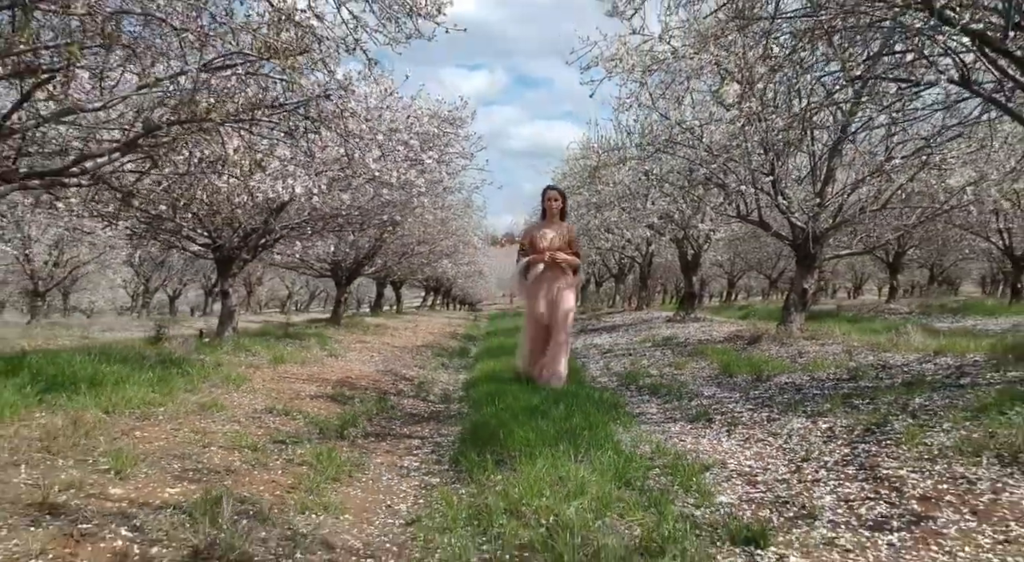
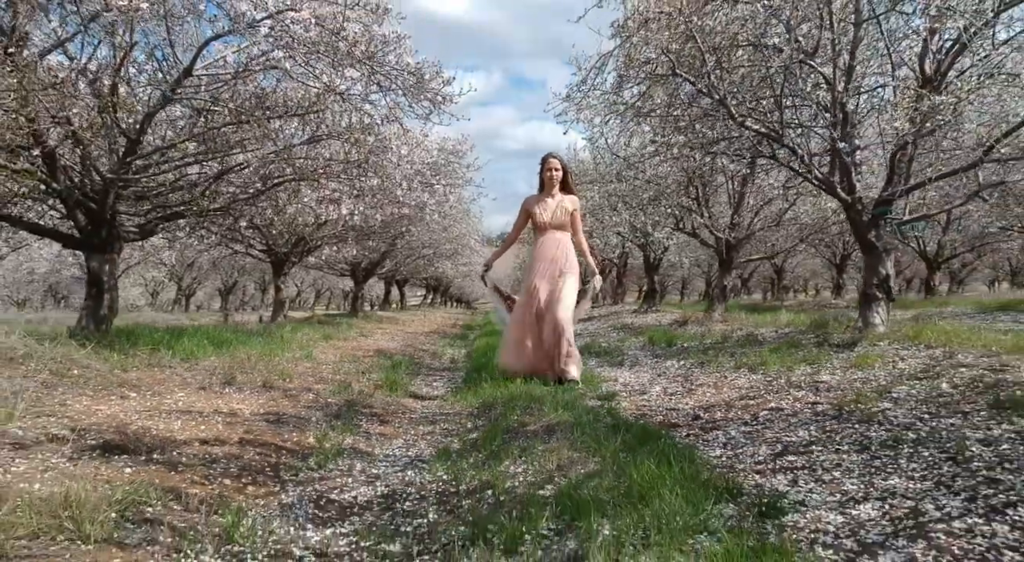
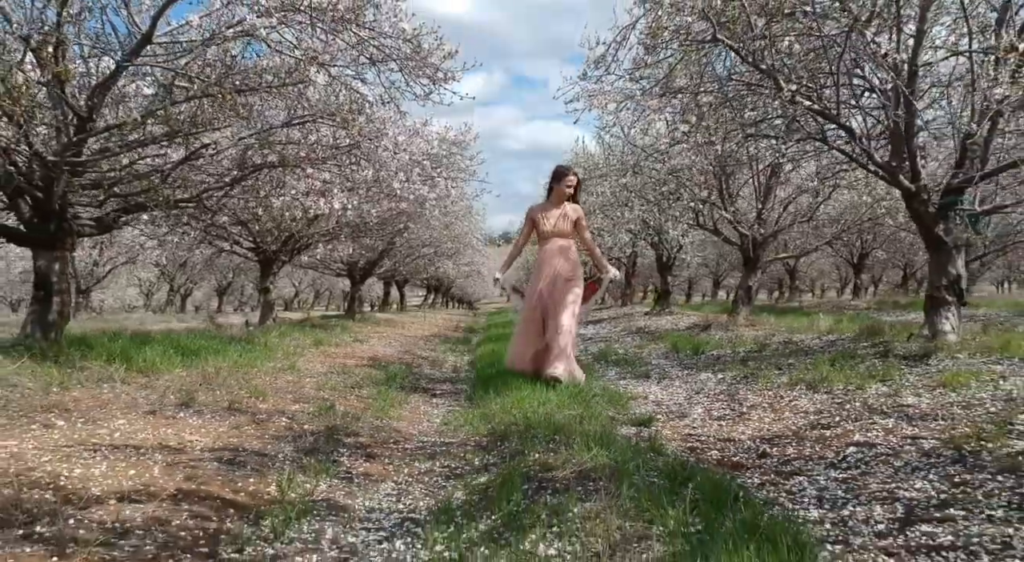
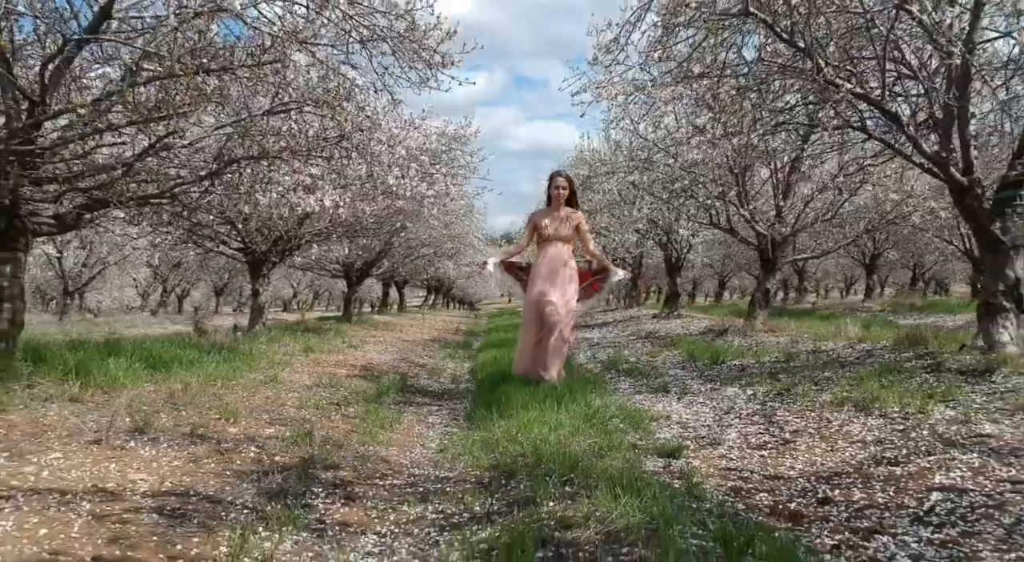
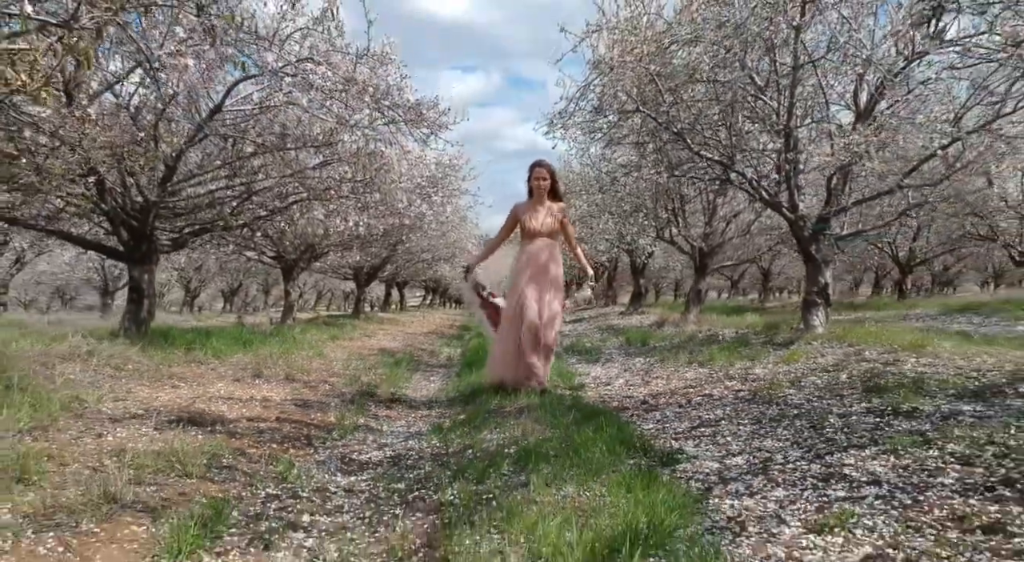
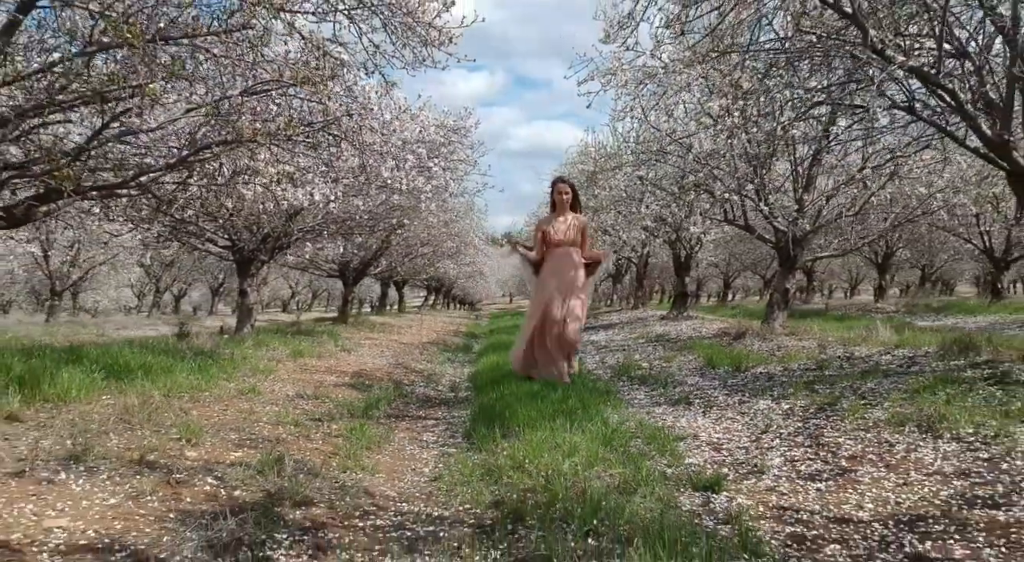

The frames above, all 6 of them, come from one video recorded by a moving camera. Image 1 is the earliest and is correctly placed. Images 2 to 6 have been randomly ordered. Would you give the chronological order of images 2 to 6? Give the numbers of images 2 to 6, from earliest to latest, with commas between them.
6, 4, 3, 2, 5
